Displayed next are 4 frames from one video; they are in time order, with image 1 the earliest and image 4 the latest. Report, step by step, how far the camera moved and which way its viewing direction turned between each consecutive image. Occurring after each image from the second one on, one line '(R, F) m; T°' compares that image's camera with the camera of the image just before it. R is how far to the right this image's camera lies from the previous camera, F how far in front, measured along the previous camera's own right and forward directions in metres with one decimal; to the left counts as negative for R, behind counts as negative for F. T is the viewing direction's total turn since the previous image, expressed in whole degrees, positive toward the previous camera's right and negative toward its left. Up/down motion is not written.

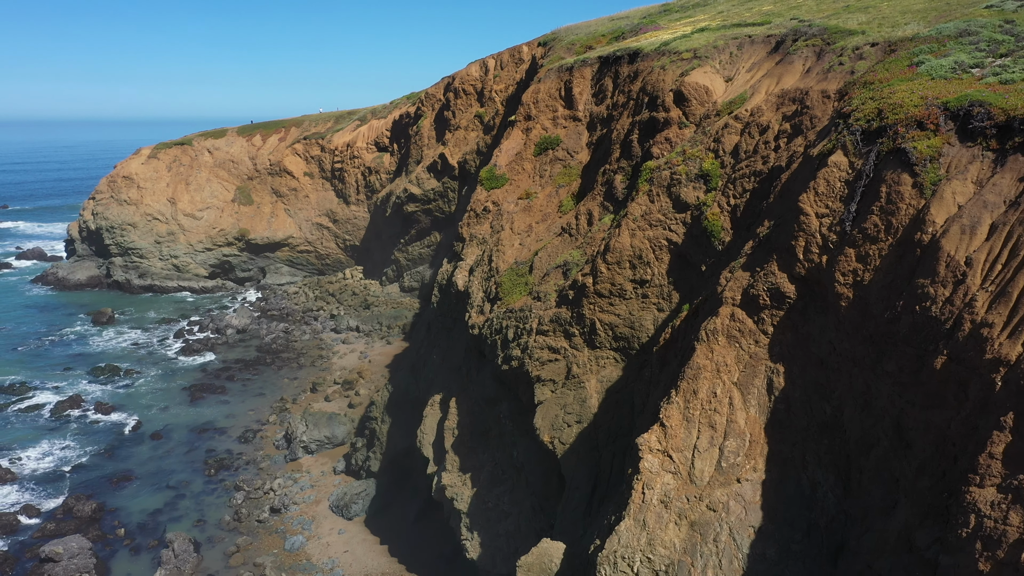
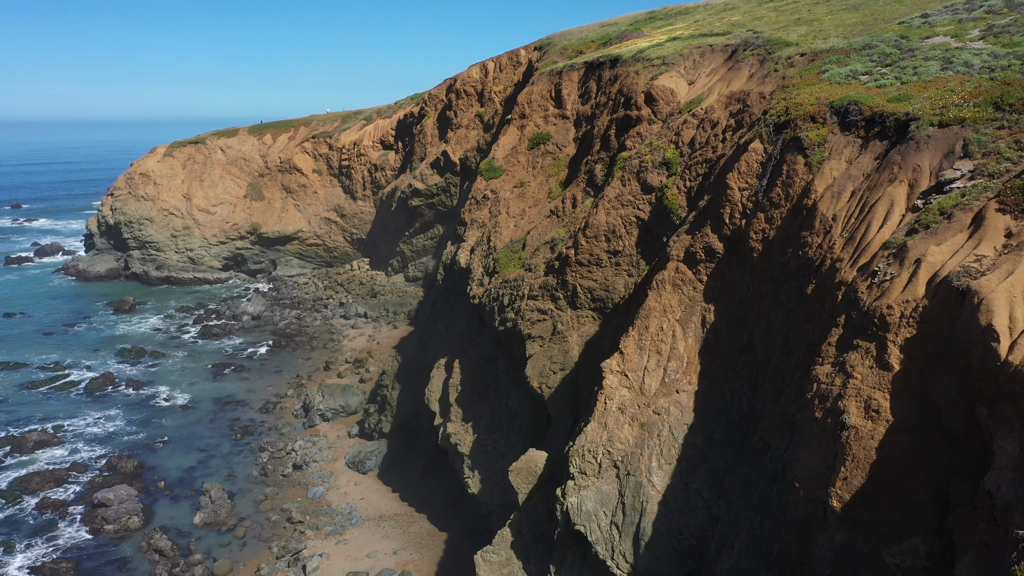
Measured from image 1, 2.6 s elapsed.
(+0.2, -3.4) m; 0°
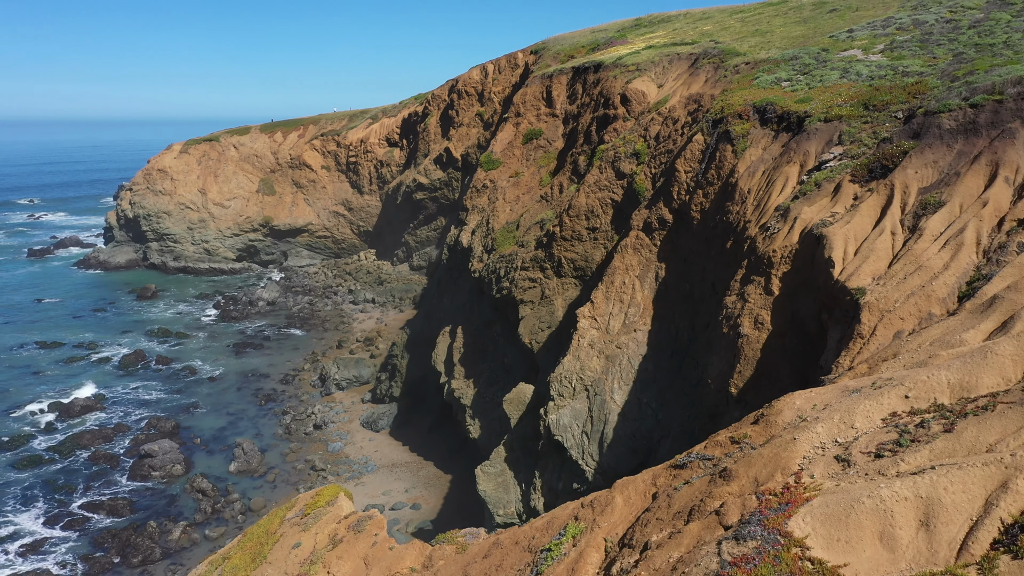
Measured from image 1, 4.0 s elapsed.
(+0.2, -3.9) m; 0°
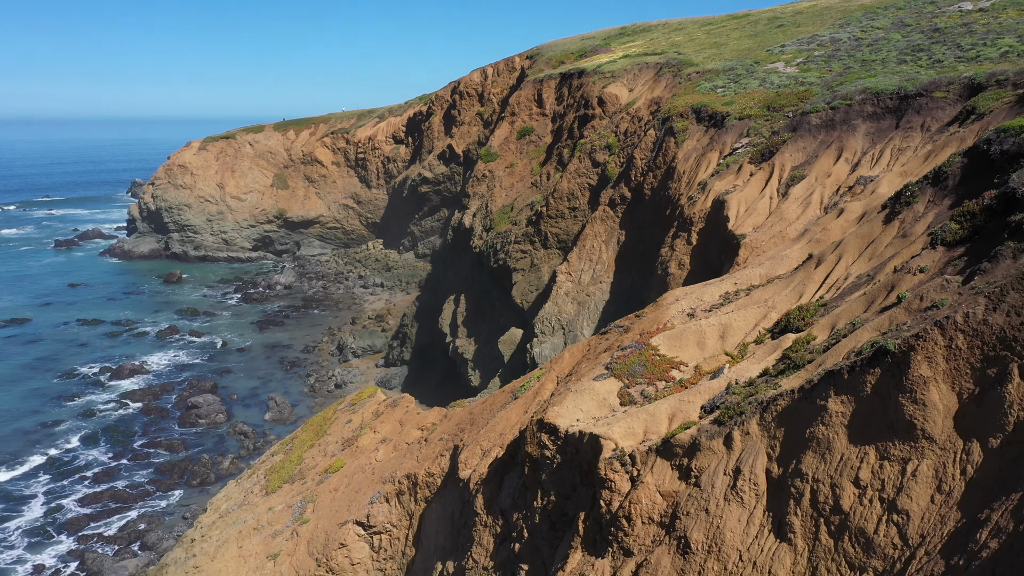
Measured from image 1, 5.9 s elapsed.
(+0.2, -5.2) m; 0°
